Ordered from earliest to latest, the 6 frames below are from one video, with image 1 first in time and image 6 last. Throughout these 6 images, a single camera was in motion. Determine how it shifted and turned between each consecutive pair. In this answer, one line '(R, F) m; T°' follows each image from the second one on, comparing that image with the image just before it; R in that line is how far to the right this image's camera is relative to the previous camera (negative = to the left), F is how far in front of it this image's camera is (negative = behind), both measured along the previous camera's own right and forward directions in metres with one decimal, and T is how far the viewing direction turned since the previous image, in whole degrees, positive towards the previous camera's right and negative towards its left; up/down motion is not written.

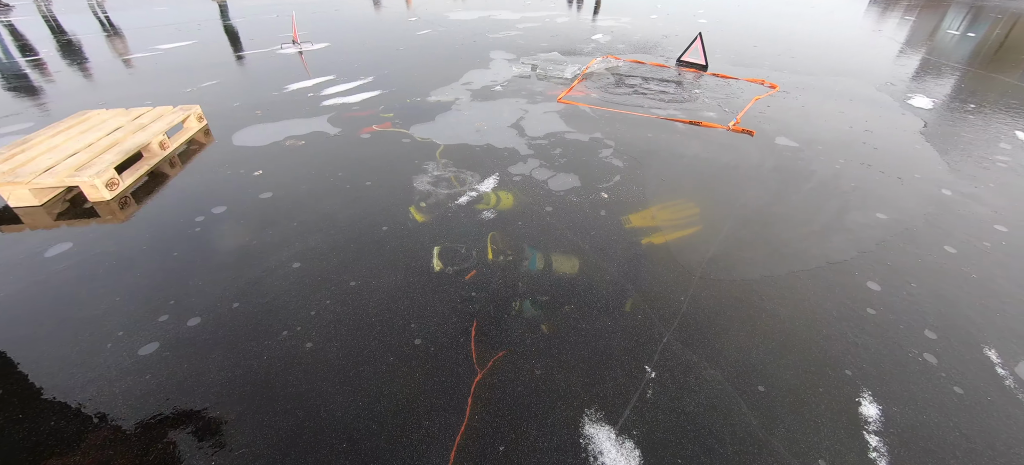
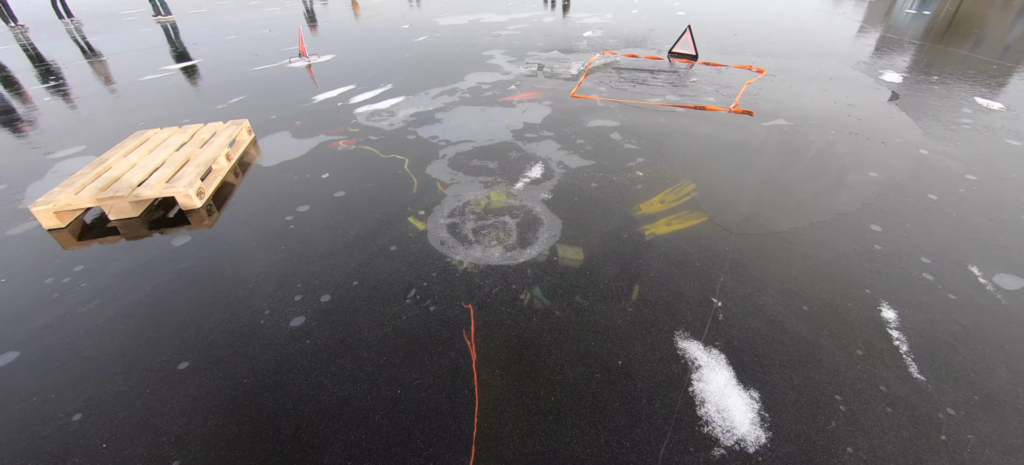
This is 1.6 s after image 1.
(-0.6, -0.5) m; +2°
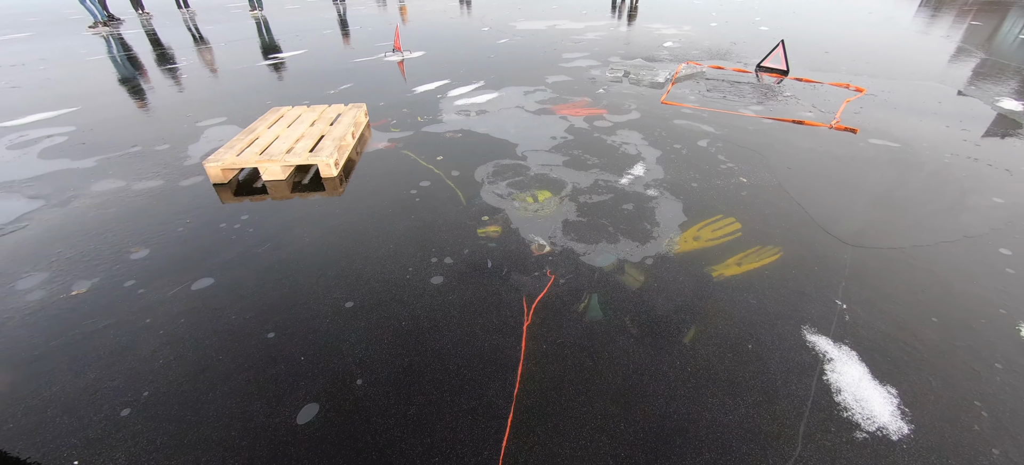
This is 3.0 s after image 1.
(-0.6, -0.2) m; -6°
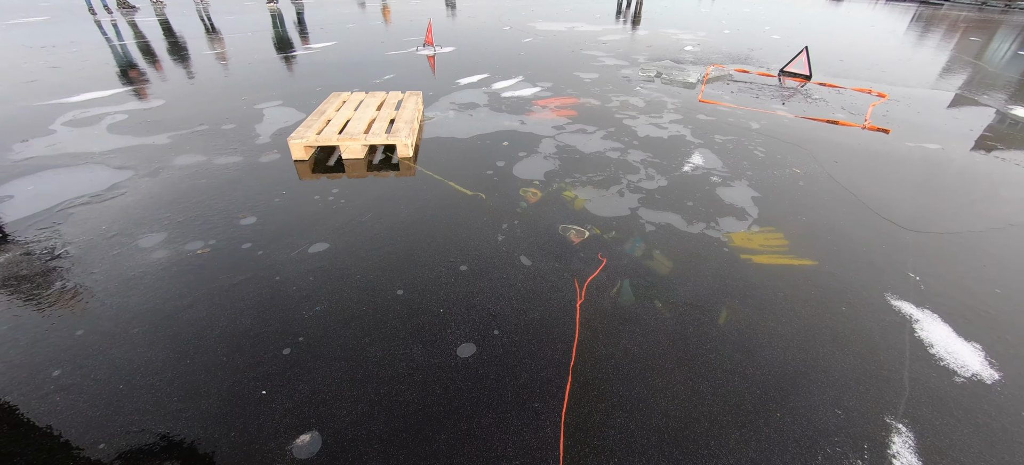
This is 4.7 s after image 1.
(-0.8, -0.2) m; +1°
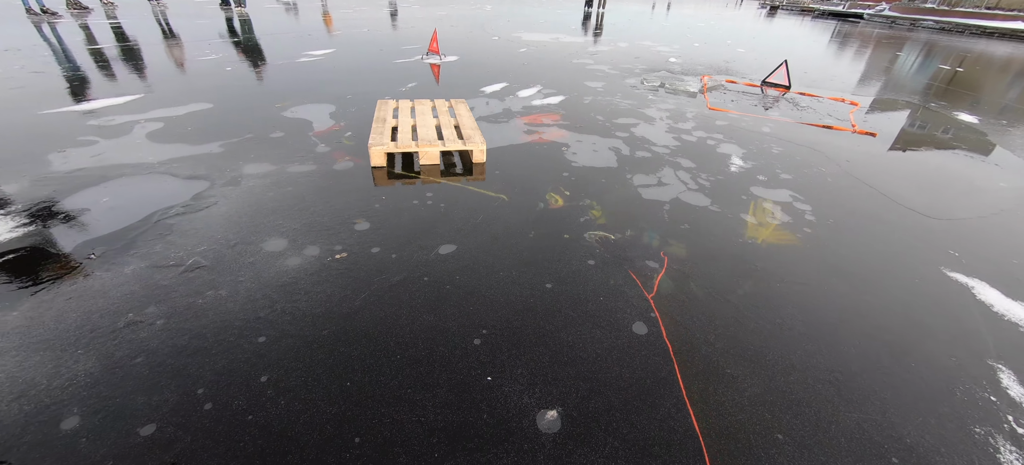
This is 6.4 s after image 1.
(-1.2, -0.2) m; +6°
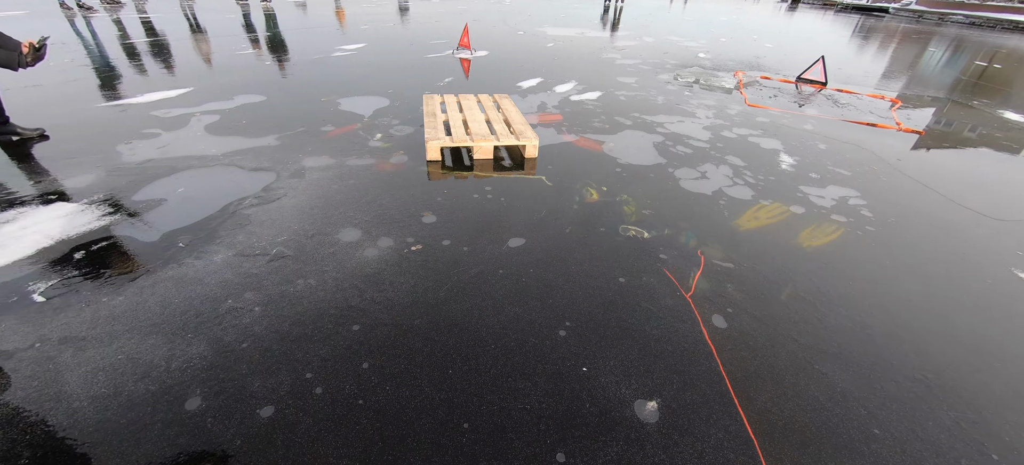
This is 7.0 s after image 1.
(-0.4, -0.1) m; -1°
